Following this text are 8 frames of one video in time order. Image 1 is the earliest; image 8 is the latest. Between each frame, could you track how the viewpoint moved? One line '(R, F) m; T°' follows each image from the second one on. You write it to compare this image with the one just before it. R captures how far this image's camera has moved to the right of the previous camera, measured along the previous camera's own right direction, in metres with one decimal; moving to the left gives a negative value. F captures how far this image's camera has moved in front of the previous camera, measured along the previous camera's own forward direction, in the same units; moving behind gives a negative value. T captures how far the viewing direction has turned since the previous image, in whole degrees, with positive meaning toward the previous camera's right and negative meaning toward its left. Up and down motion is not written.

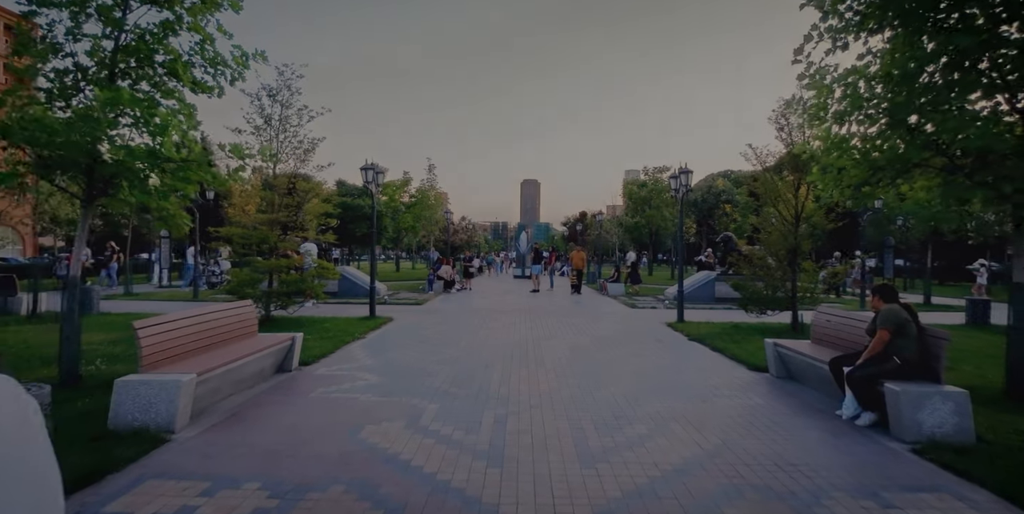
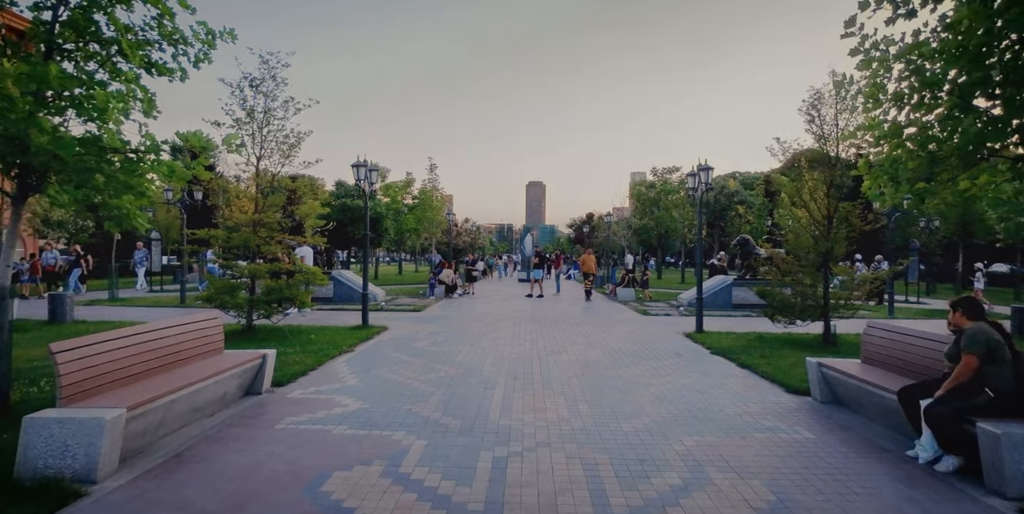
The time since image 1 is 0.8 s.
(0.0, +1.0) m; -1°
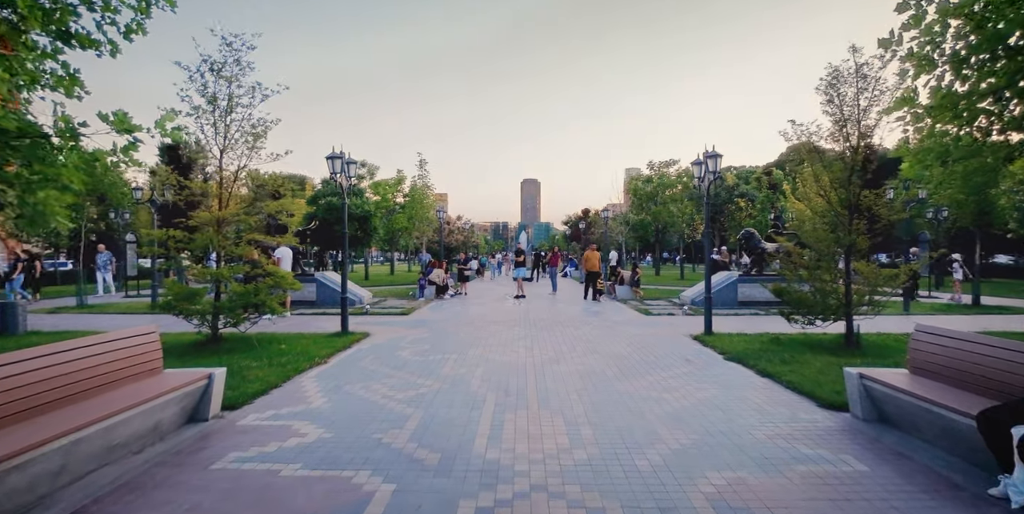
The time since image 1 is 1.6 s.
(+0.1, +1.0) m; 0°
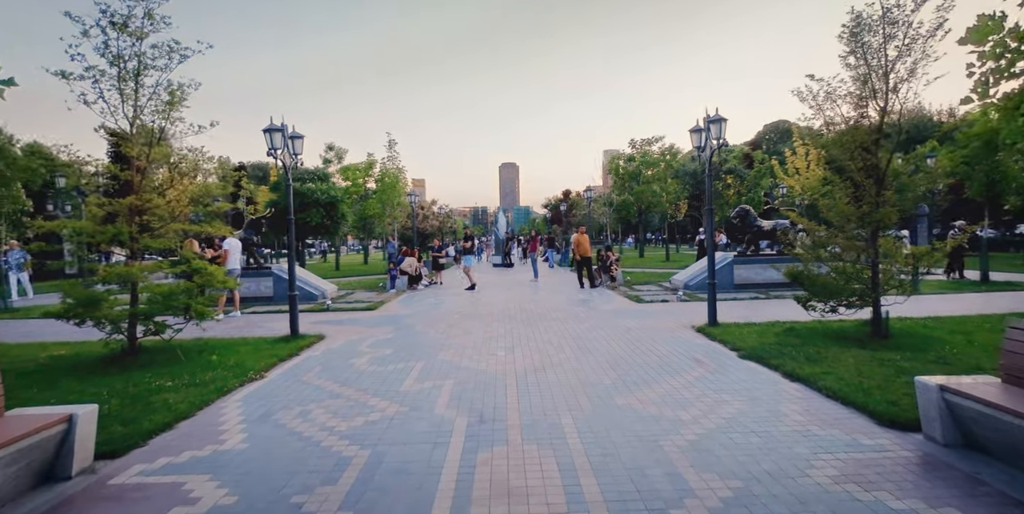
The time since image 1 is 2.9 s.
(+0.1, +1.4) m; +2°
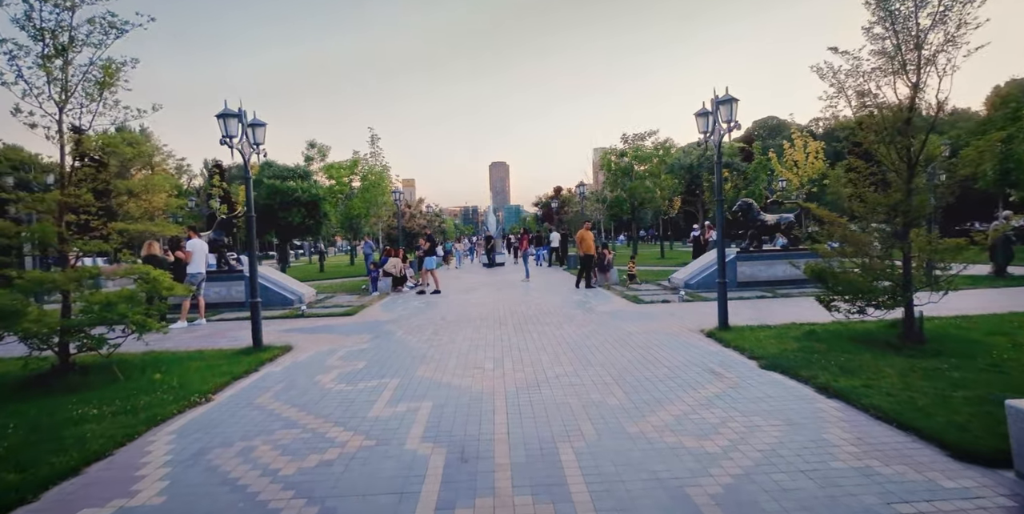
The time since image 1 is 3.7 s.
(0.0, +1.0) m; +1°
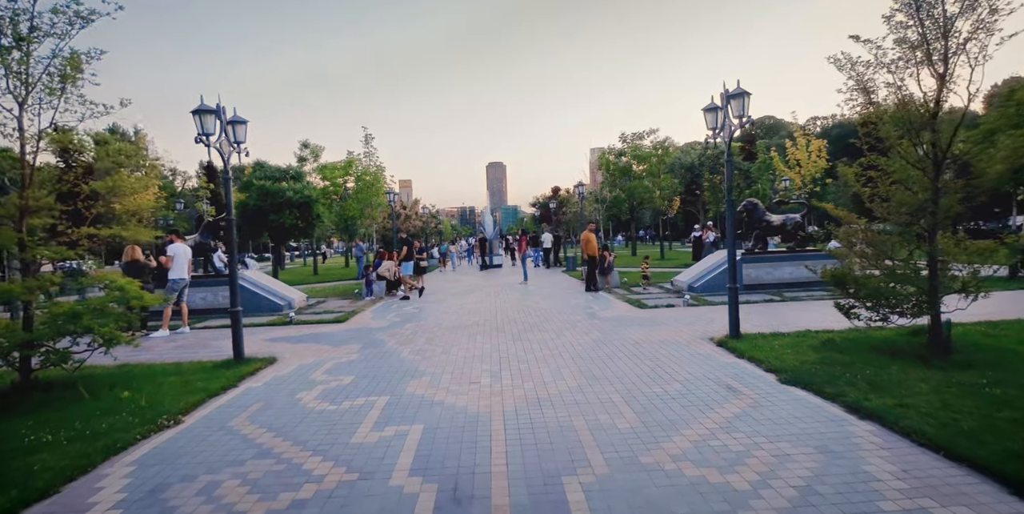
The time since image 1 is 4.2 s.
(0.0, +0.5) m; 0°
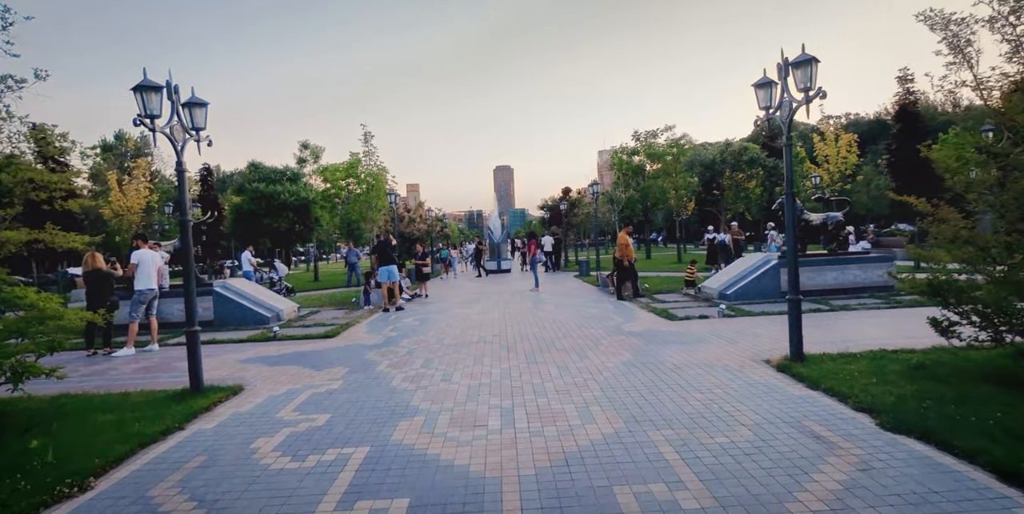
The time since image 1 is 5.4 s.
(-0.1, +1.4) m; -1°
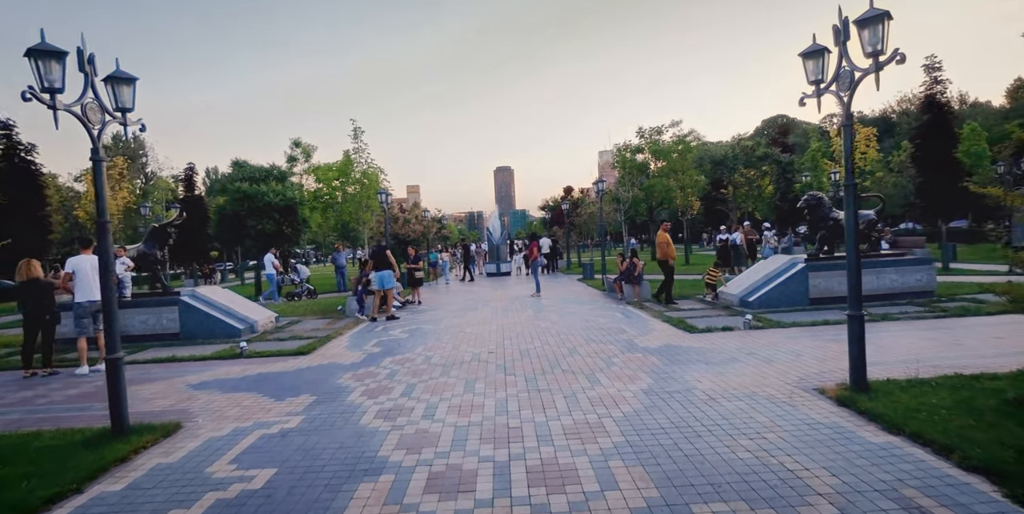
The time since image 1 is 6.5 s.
(0.0, +1.2) m; 0°
